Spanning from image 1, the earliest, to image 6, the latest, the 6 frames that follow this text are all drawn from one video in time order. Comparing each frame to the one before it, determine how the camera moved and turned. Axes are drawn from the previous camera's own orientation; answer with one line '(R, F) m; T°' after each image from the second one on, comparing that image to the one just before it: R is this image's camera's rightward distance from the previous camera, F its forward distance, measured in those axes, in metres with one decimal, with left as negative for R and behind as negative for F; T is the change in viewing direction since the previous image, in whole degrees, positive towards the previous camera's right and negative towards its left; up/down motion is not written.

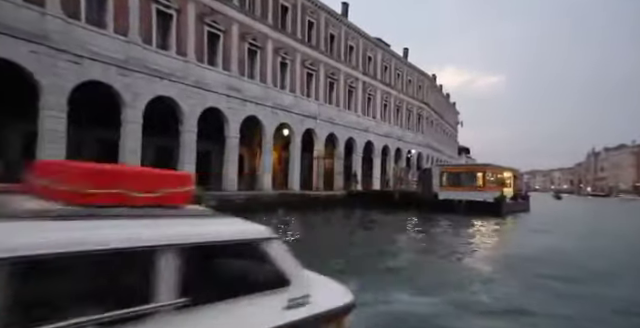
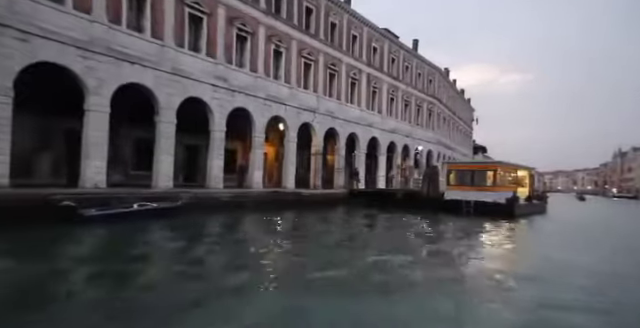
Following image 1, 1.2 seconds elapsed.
(+1.3, +2.0) m; -2°
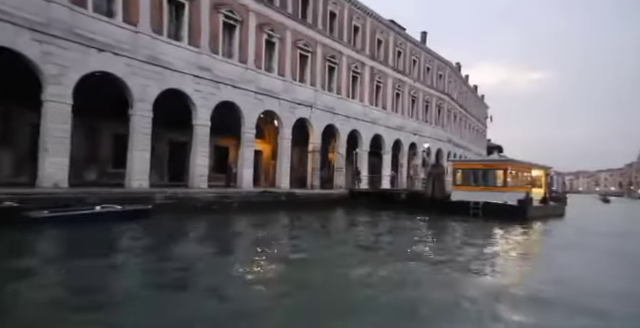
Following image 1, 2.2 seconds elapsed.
(+1.1, +1.8) m; -2°
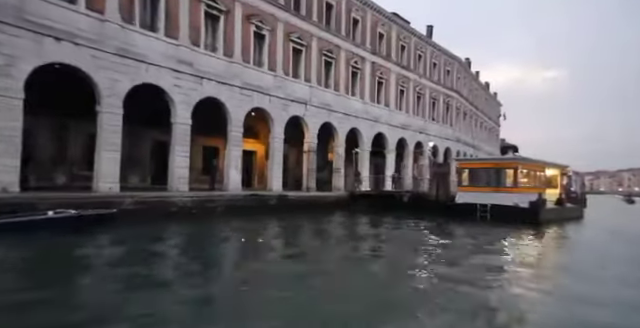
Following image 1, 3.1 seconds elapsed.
(+1.1, +1.7) m; -2°
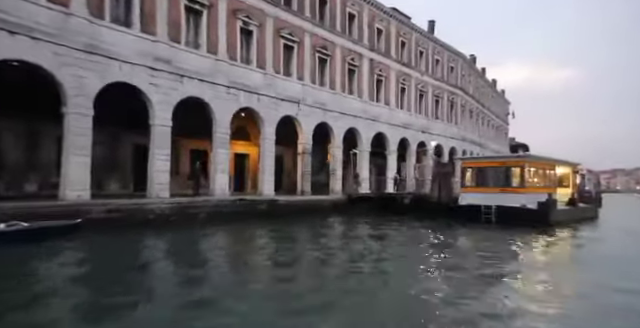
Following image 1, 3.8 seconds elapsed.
(+0.8, +1.3) m; -1°
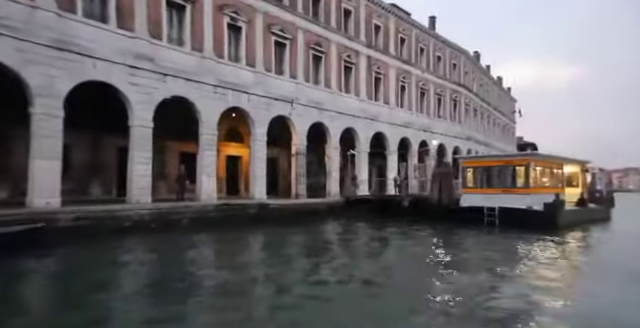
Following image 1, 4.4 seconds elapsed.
(+0.7, +1.0) m; -1°
